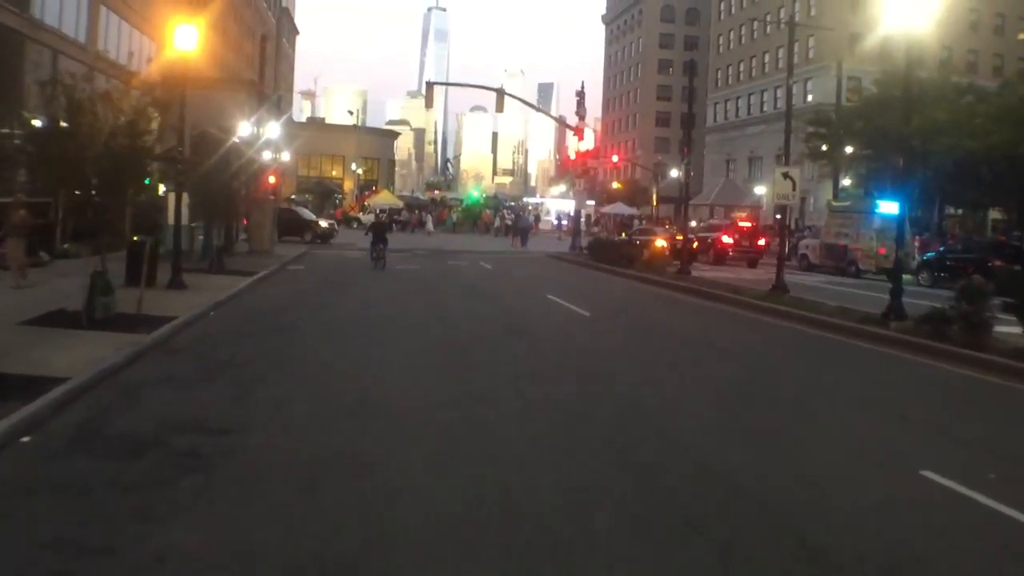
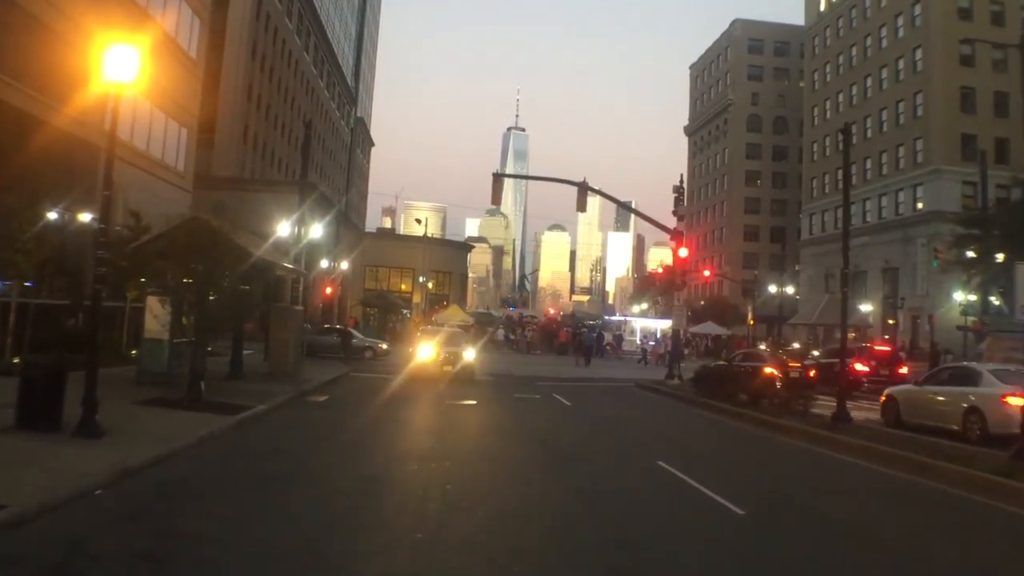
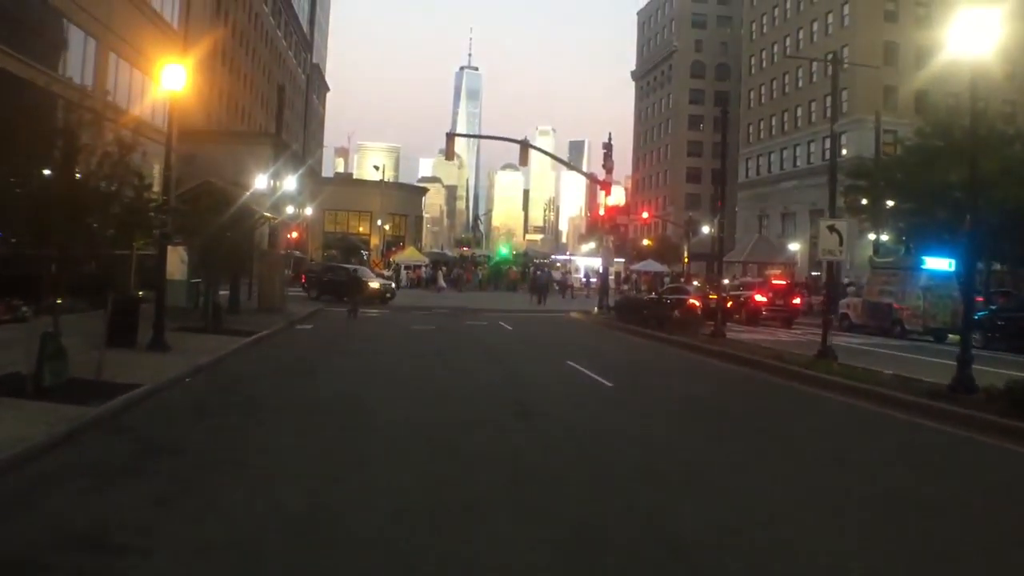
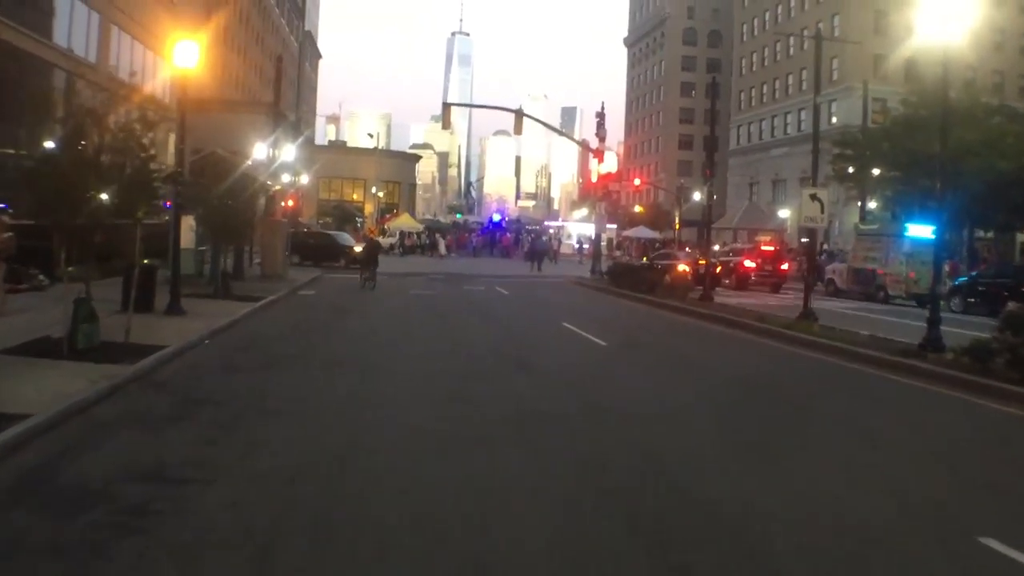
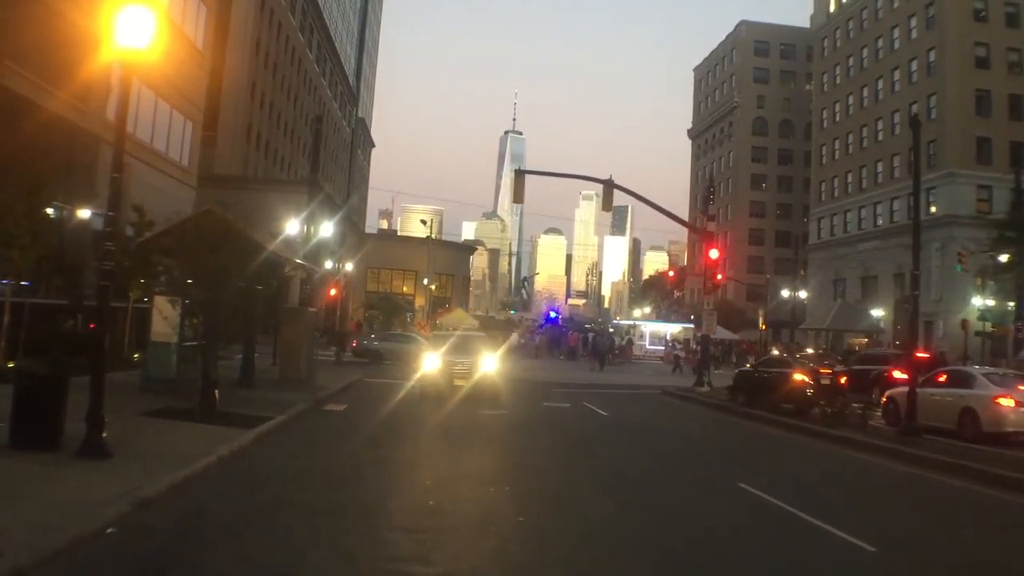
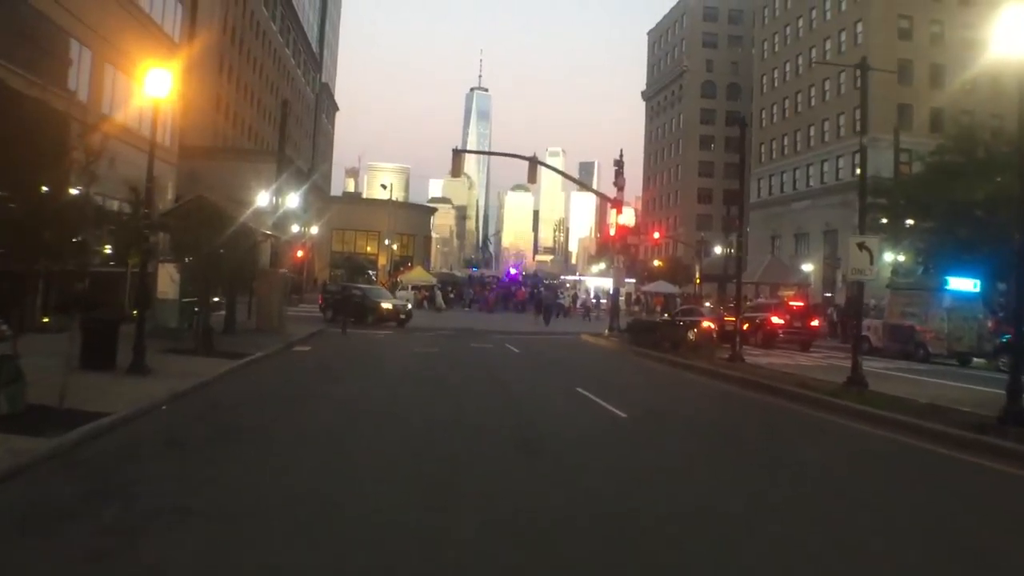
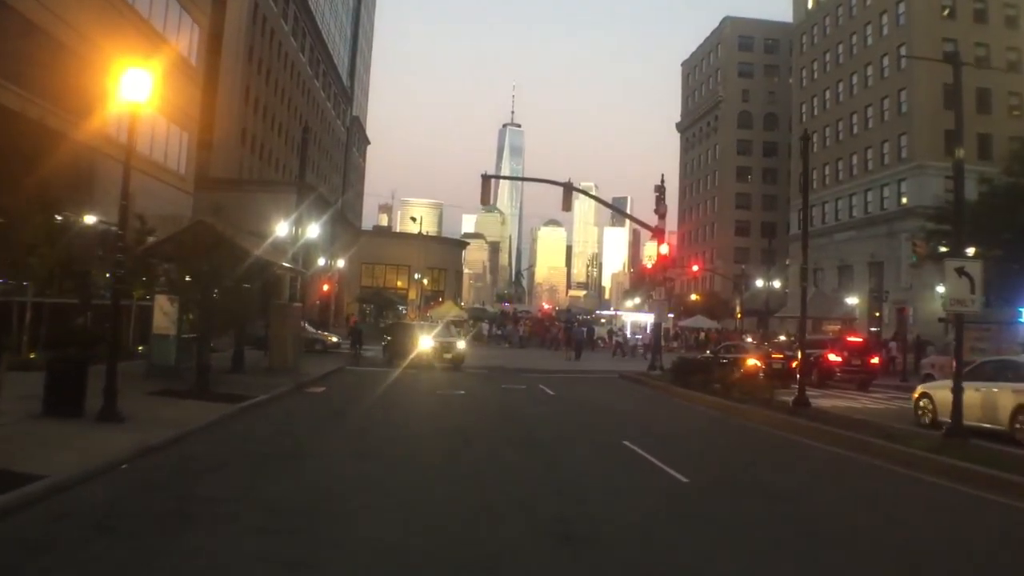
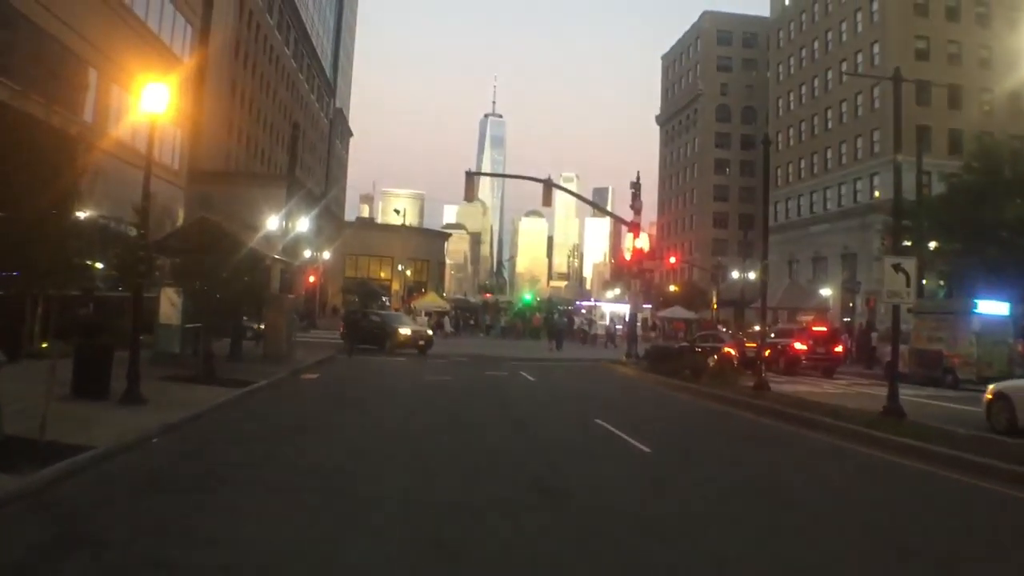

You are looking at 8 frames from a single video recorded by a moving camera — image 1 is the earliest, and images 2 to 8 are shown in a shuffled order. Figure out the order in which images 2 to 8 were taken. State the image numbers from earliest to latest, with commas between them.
4, 3, 6, 8, 7, 2, 5
